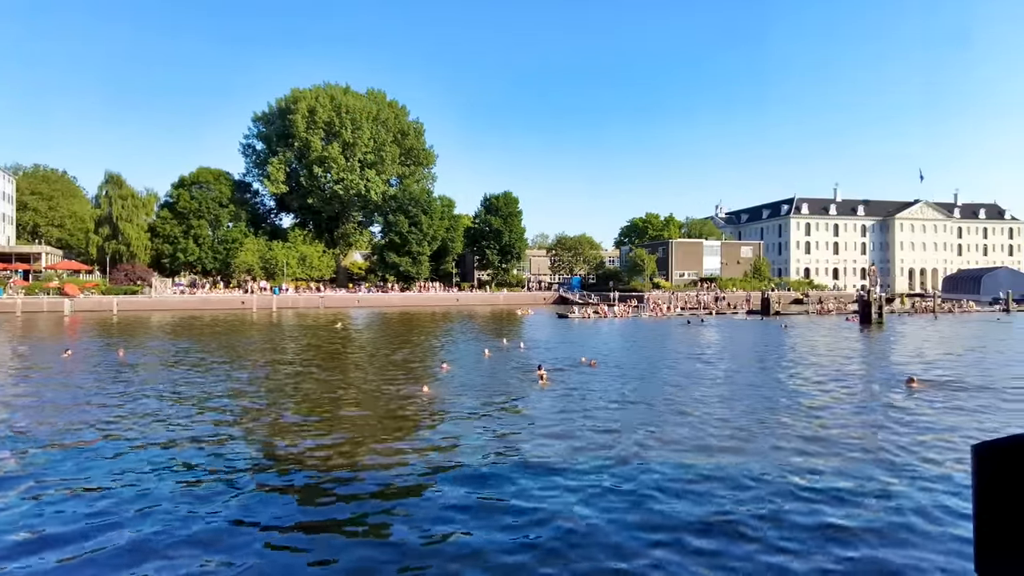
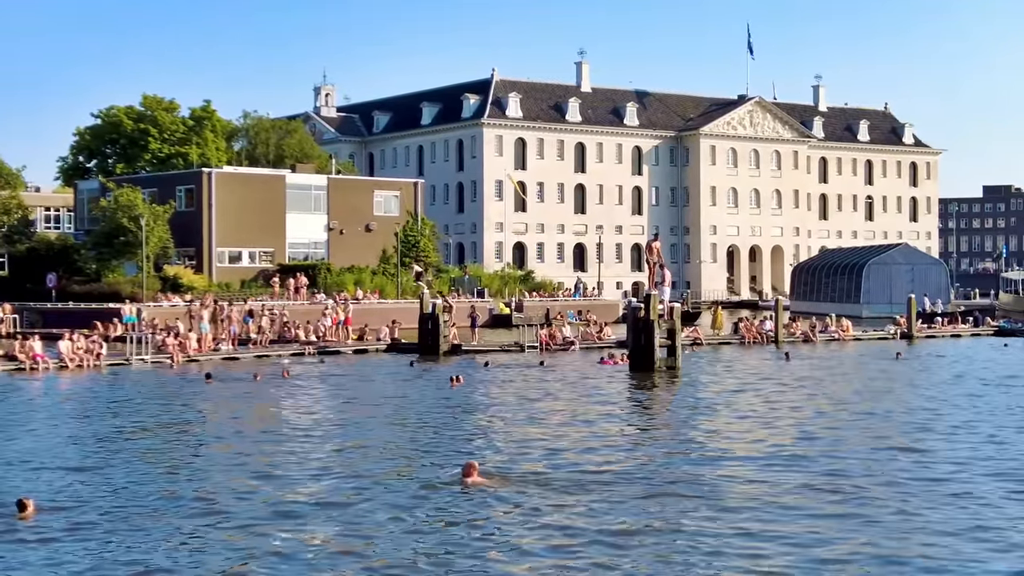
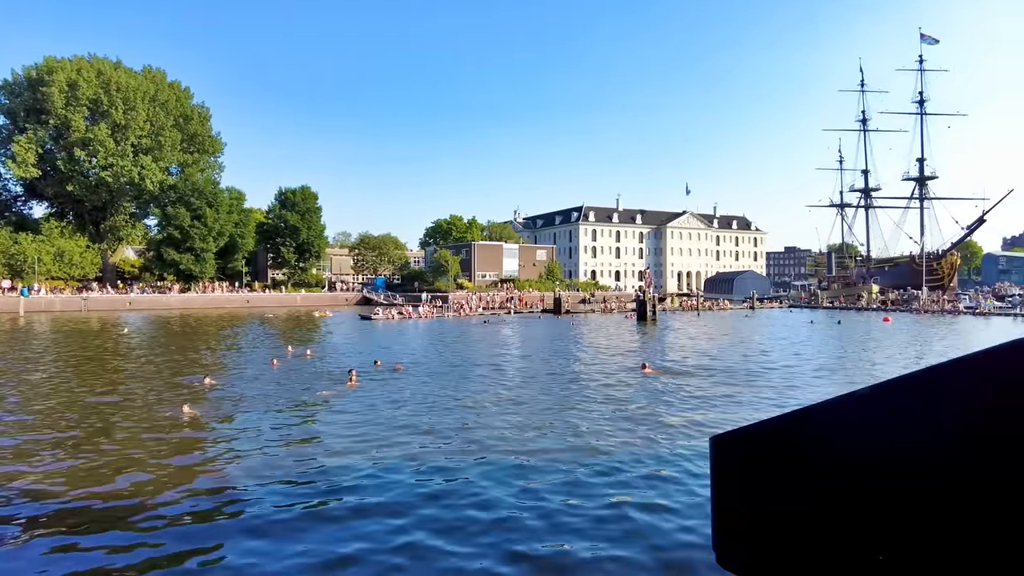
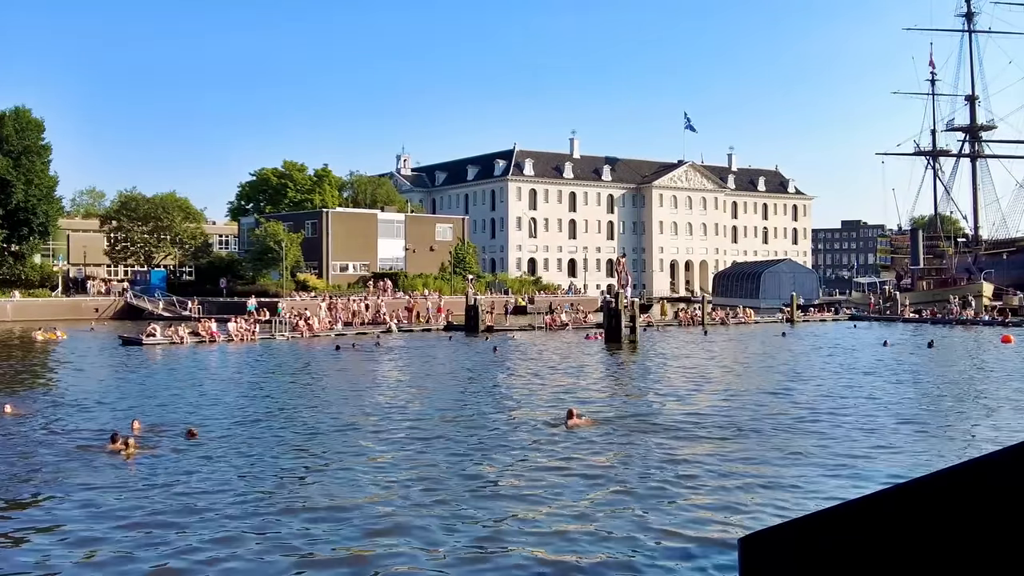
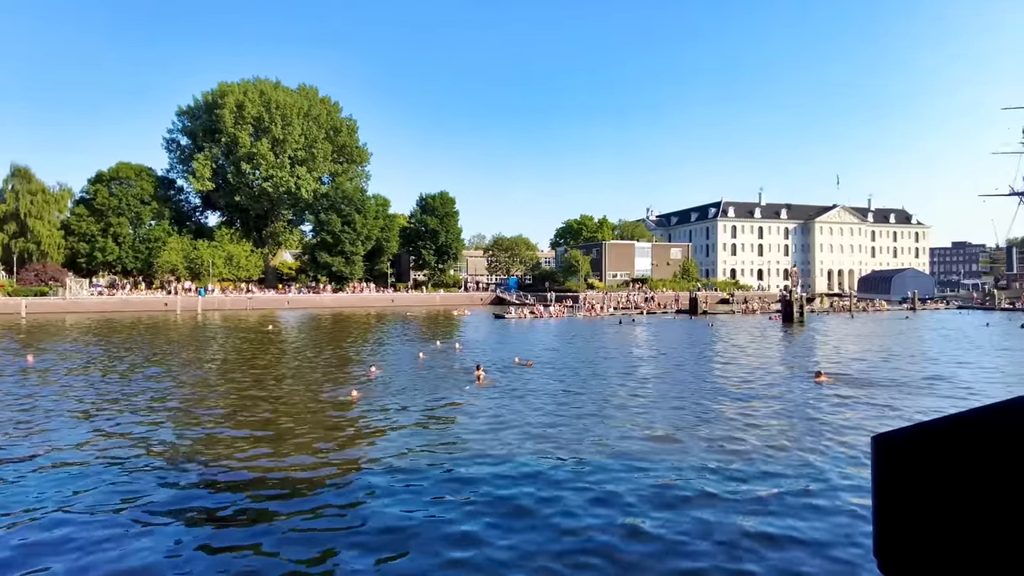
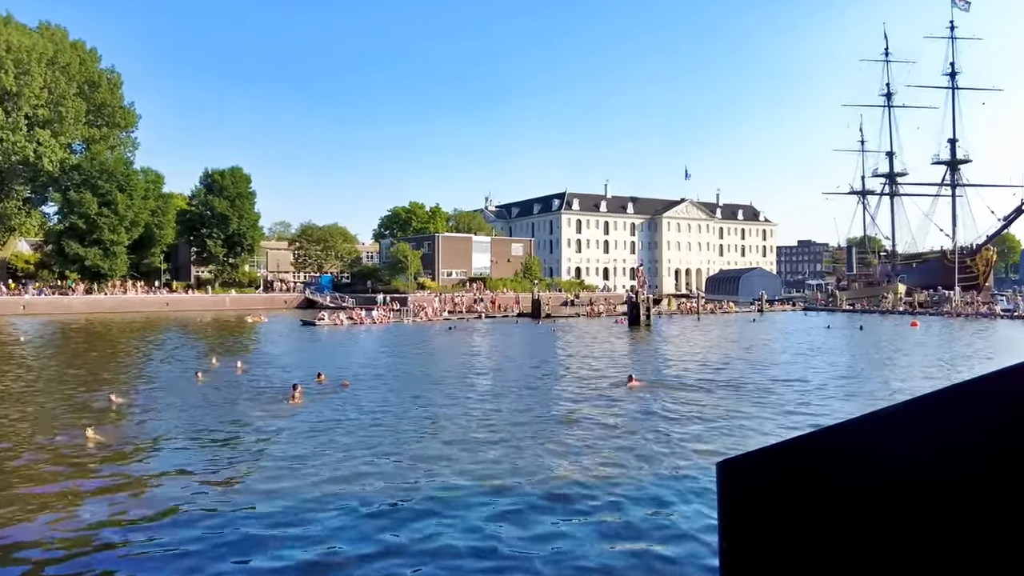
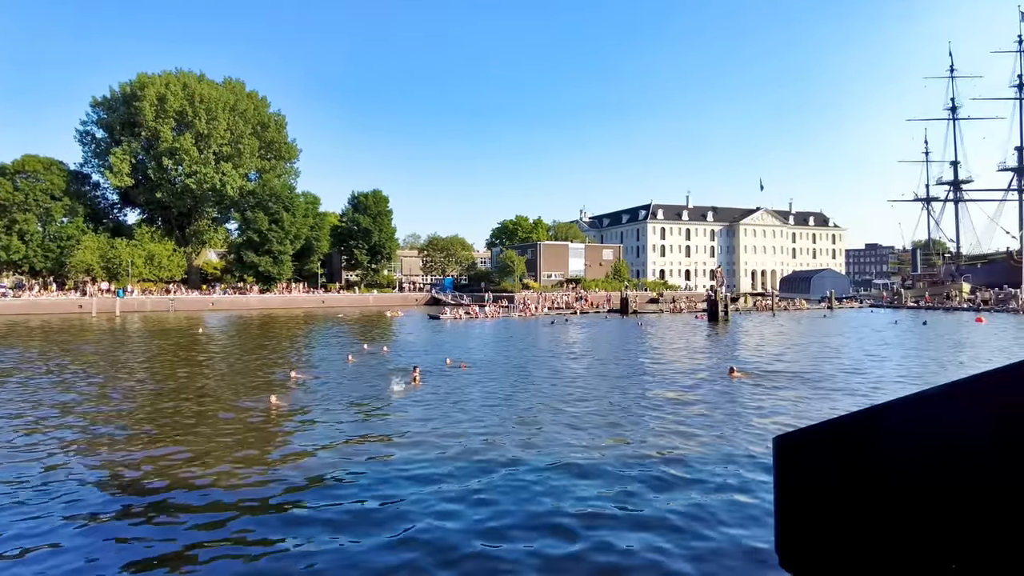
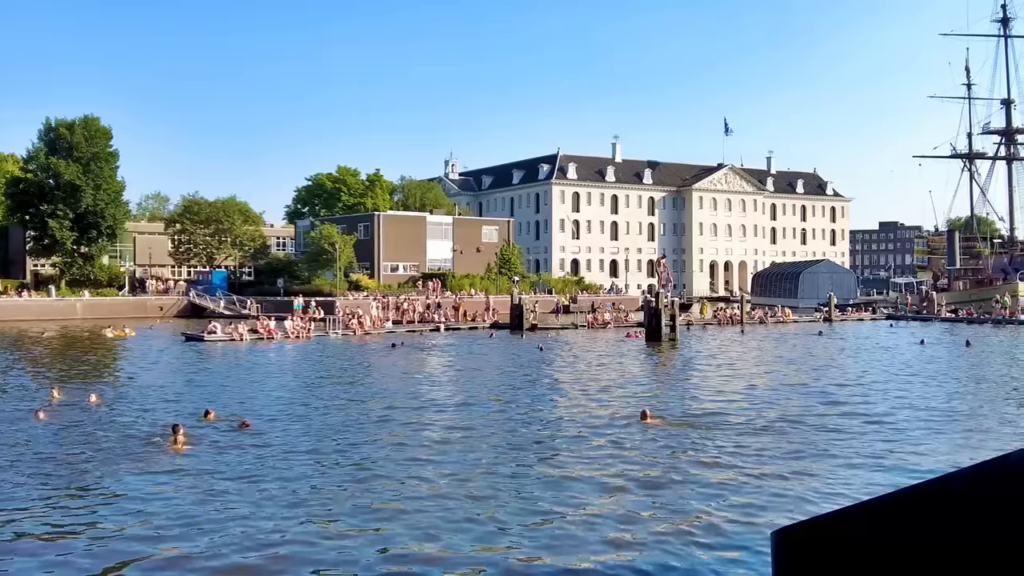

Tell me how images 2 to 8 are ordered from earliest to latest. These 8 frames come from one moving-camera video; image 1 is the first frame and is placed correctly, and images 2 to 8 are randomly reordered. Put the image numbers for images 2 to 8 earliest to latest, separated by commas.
5, 7, 3, 6, 8, 4, 2
